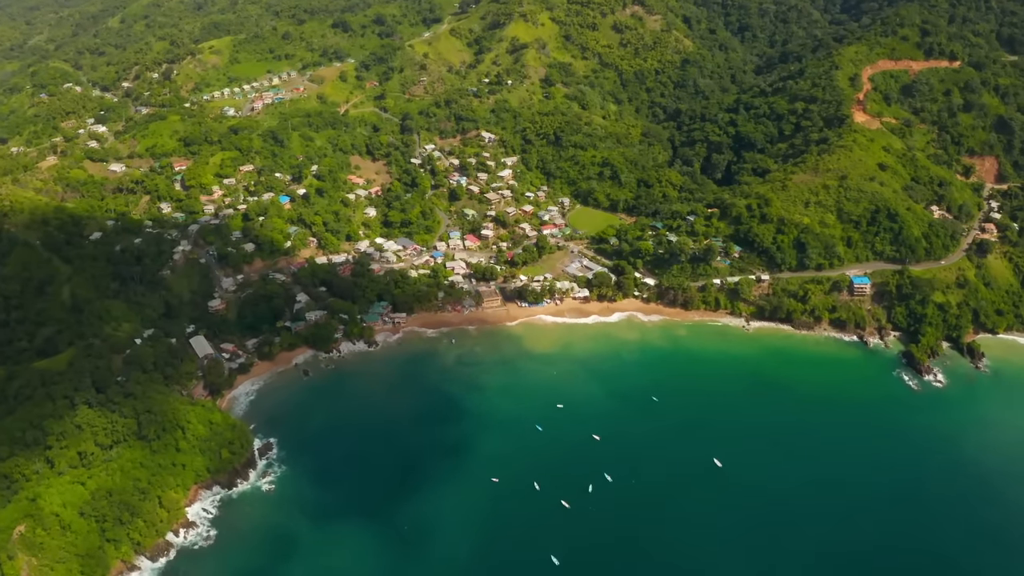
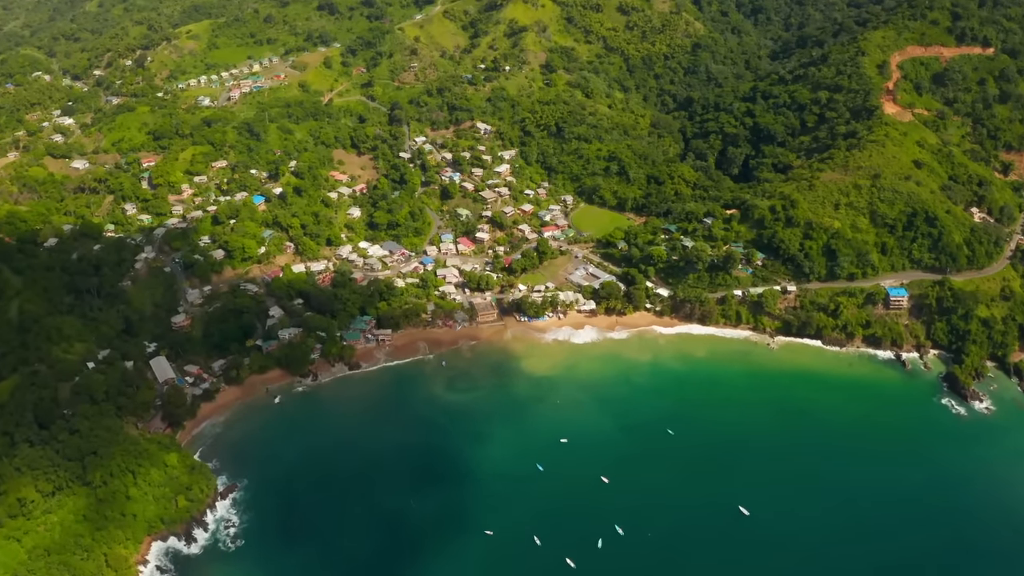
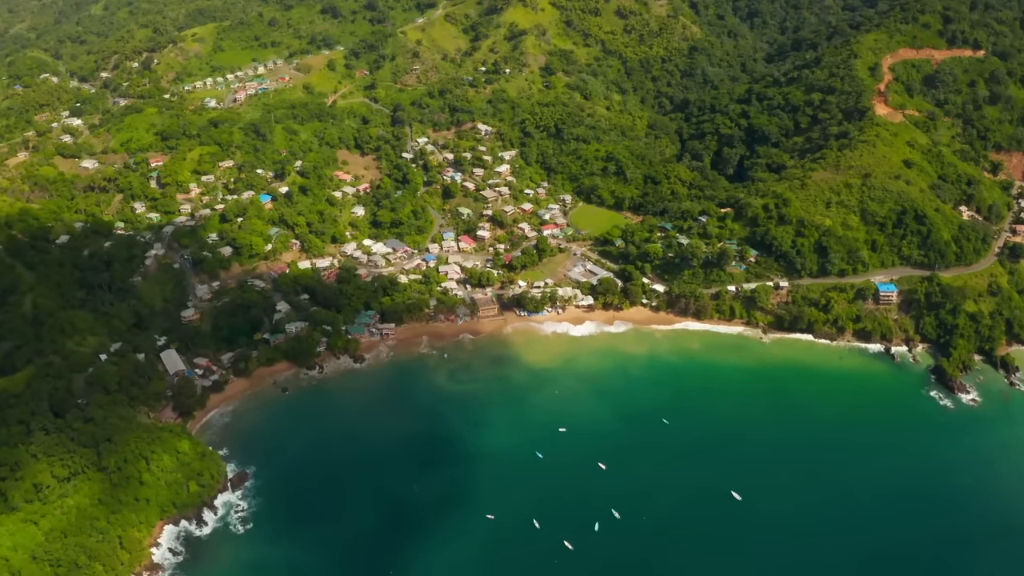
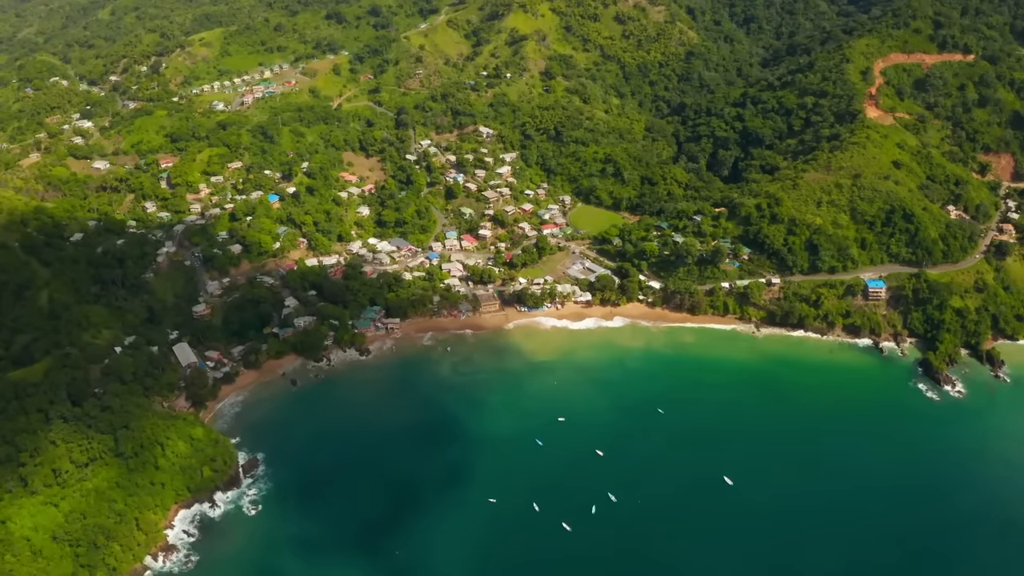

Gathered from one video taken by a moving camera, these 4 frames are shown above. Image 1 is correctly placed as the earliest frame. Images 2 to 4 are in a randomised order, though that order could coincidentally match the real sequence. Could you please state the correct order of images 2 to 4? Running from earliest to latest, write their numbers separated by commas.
4, 3, 2
